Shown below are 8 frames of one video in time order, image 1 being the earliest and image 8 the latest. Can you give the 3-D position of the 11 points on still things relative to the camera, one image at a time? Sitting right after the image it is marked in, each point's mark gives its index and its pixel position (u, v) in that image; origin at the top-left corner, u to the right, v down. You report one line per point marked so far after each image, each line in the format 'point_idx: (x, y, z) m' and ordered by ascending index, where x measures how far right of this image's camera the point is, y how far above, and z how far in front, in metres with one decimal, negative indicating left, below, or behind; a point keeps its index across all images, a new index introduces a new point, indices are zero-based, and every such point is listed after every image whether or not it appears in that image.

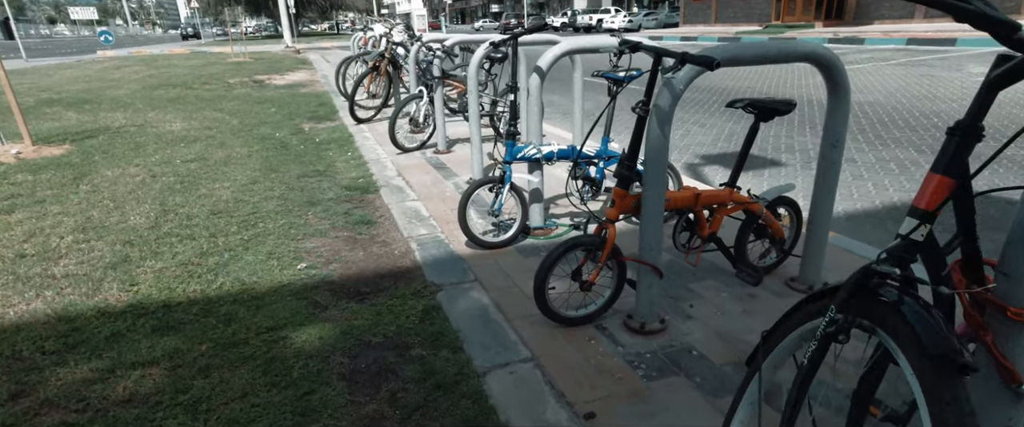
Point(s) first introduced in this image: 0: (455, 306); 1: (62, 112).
0: (-0.3, -0.5, +3.6) m
1: (-7.8, +1.8, +11.3) m
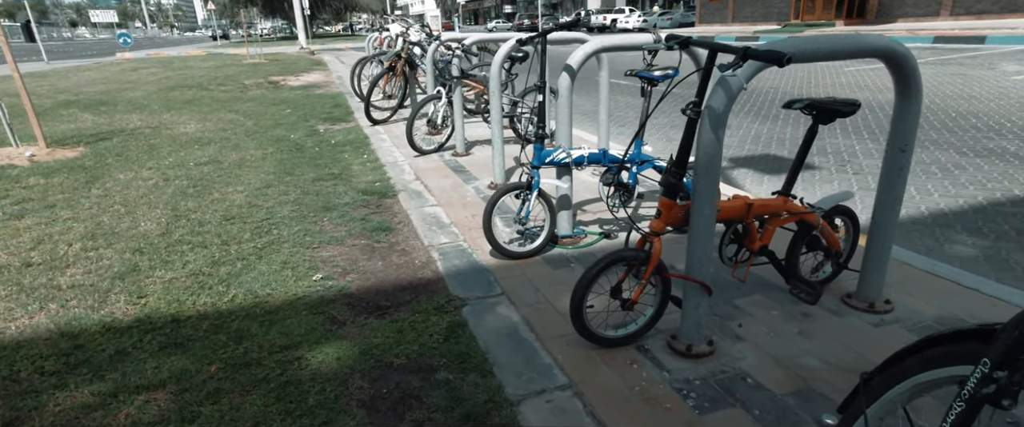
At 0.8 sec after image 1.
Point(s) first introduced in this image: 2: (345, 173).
0: (-0.1, -0.6, +3.4) m
1: (-7.4, +1.7, +11.2) m
2: (-1.7, +0.4, +6.7) m
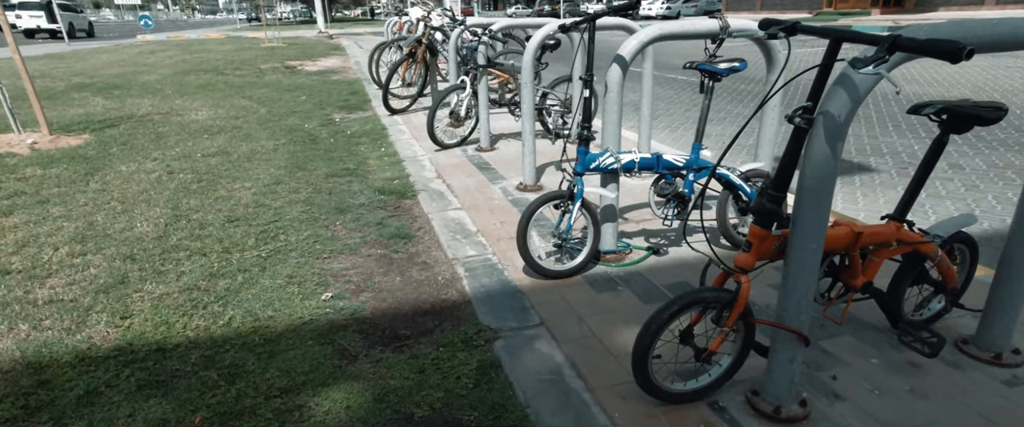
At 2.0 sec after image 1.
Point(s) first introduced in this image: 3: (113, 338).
0: (0.0, -0.7, +2.8) m
1: (-7.0, +1.9, +10.8) m
2: (-1.4, +0.4, +6.2) m
3: (-1.8, -0.6, +3.0) m
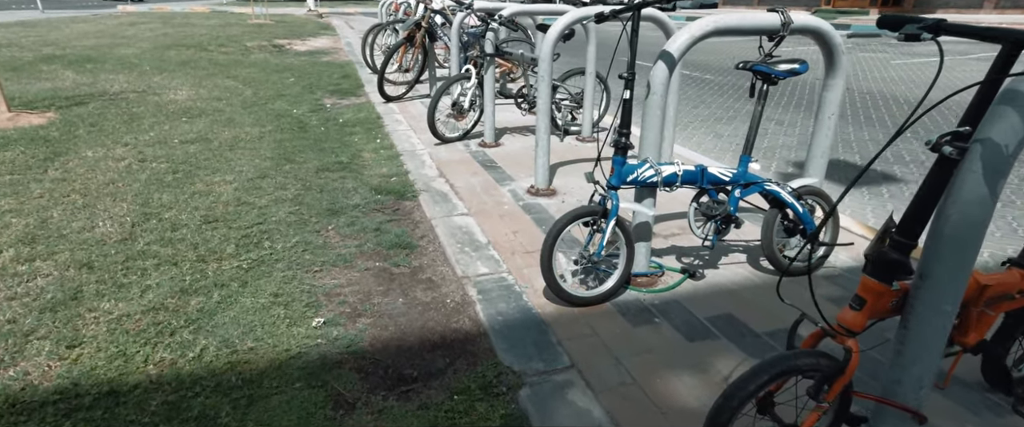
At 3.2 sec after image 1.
0: (+0.1, -0.8, +2.4) m
1: (-7.0, +2.2, +10.1) m
2: (-1.4, +0.4, +5.6) m
3: (-1.7, -0.6, +2.5) m
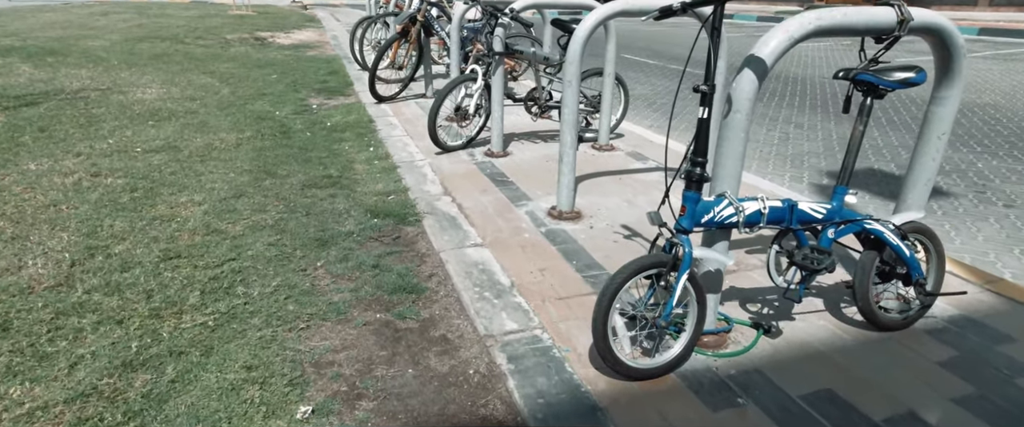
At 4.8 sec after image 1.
0: (+0.3, -0.9, +1.7) m
1: (-7.0, +2.1, +9.3) m
2: (-1.2, +0.3, +4.9) m
3: (-1.6, -0.8, +1.8) m
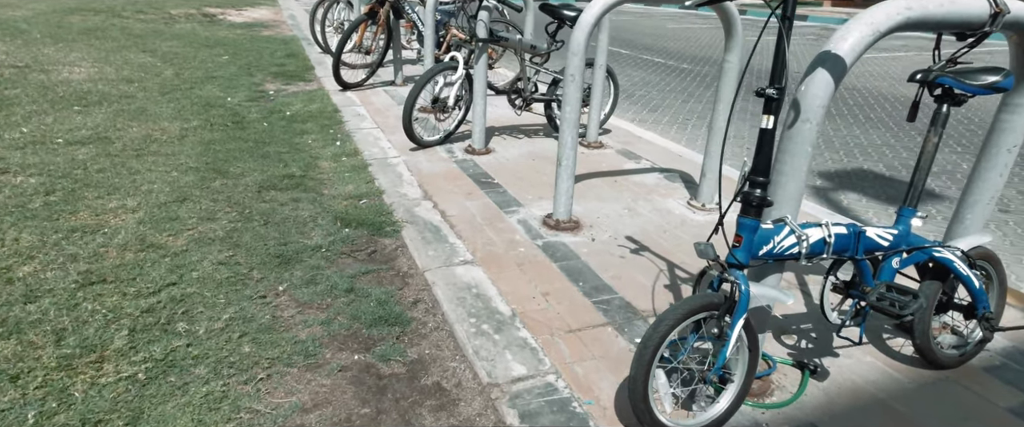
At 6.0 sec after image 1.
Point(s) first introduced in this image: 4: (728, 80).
0: (+0.4, -1.1, +1.2) m
1: (-7.3, +2.2, +8.3) m
2: (-1.3, +0.2, +4.3) m
3: (-1.5, -0.9, +1.2) m
4: (+1.3, +0.8, +3.9) m
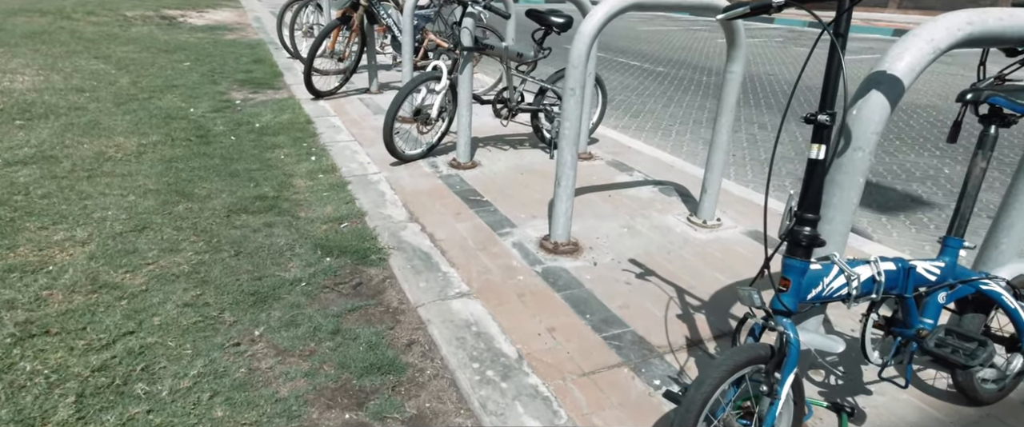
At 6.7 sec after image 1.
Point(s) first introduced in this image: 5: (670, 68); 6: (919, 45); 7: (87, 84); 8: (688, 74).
0: (+0.5, -1.2, +1.0) m
1: (-7.6, +1.9, +7.7) m
2: (-1.4, +0.1, +4.0) m
3: (-1.4, -1.0, +0.9) m
4: (+1.2, +0.7, +3.7) m
5: (+3.0, +2.7, +12.4) m
6: (+1.1, +0.5, +1.8) m
7: (-4.3, +1.3, +6.8) m
8: (+3.2, +2.5, +11.8) m
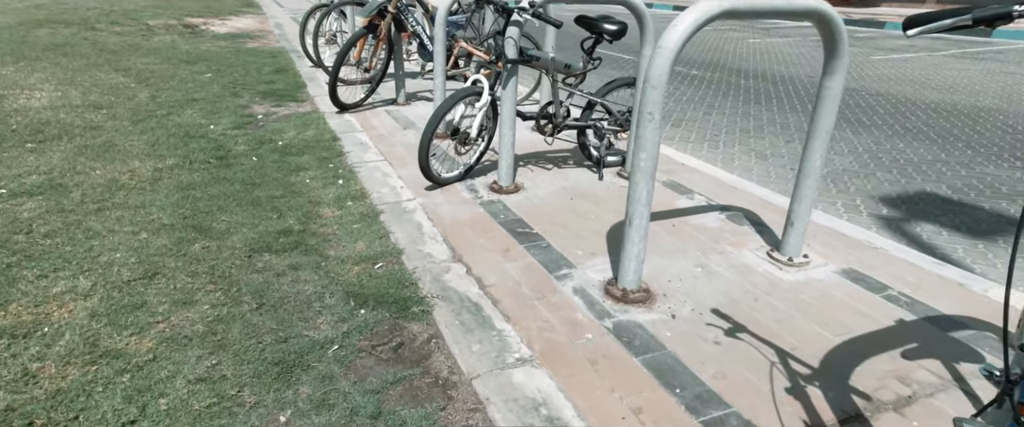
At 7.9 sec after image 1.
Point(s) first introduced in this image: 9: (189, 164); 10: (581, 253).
0: (+0.7, -1.4, +0.5) m
1: (-7.2, +1.7, +7.4) m
2: (-1.1, -0.1, +3.6) m
3: (-1.1, -1.2, +0.4) m
4: (+1.5, +0.5, +3.2) m
5: (+3.5, +2.5, +11.8) m
6: (+1.3, +0.3, +1.2) m
7: (-3.9, +1.1, +6.4) m
8: (+3.7, +2.3, +11.3) m
9: (-2.3, +0.3, +4.7) m
10: (+0.4, -0.2, +3.5) m
